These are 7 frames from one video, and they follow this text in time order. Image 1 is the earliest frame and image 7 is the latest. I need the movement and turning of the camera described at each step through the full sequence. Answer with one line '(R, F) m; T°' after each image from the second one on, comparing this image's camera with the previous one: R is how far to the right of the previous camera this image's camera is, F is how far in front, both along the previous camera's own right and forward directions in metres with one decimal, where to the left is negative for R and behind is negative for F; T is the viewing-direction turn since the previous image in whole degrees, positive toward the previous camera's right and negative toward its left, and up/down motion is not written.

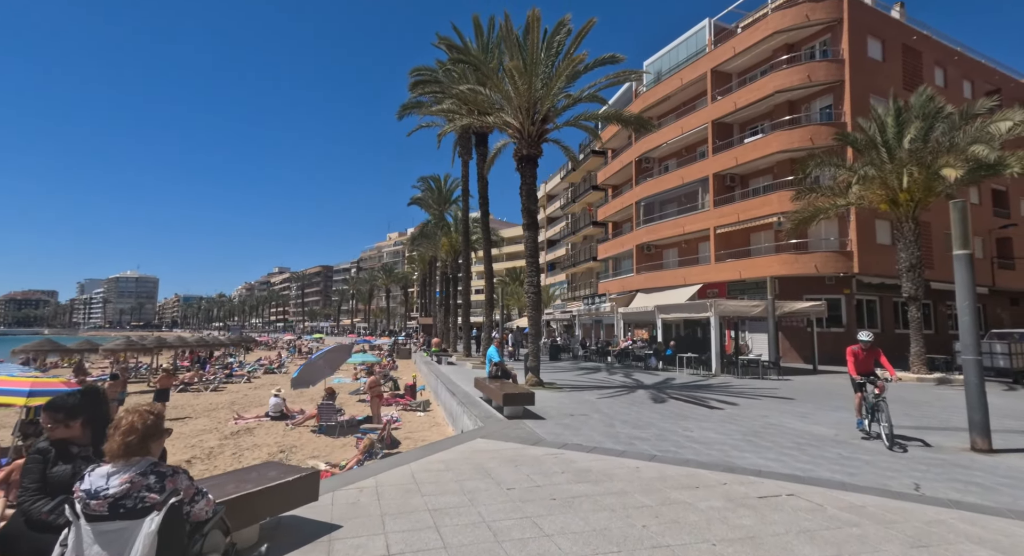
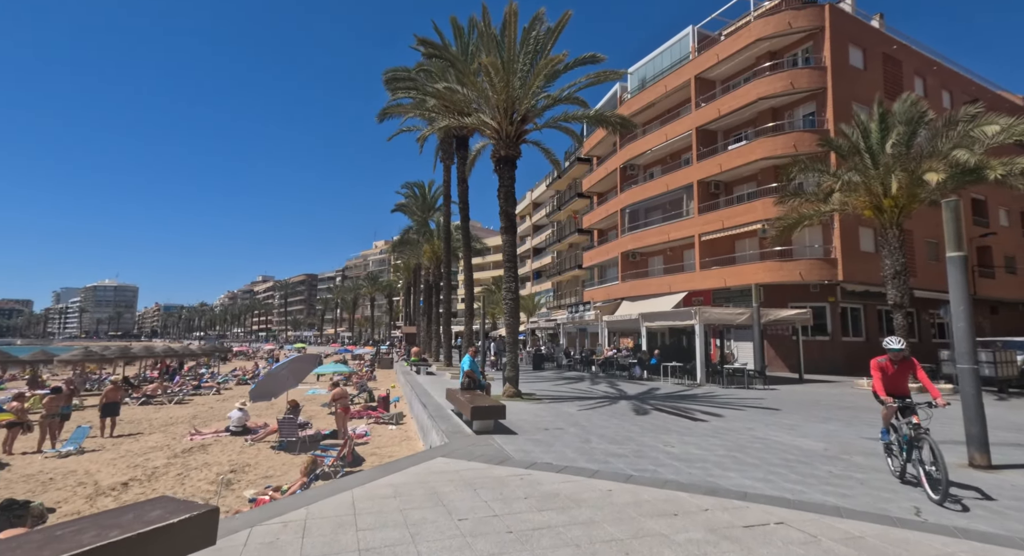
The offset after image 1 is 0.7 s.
(+0.3, +0.5) m; +1°
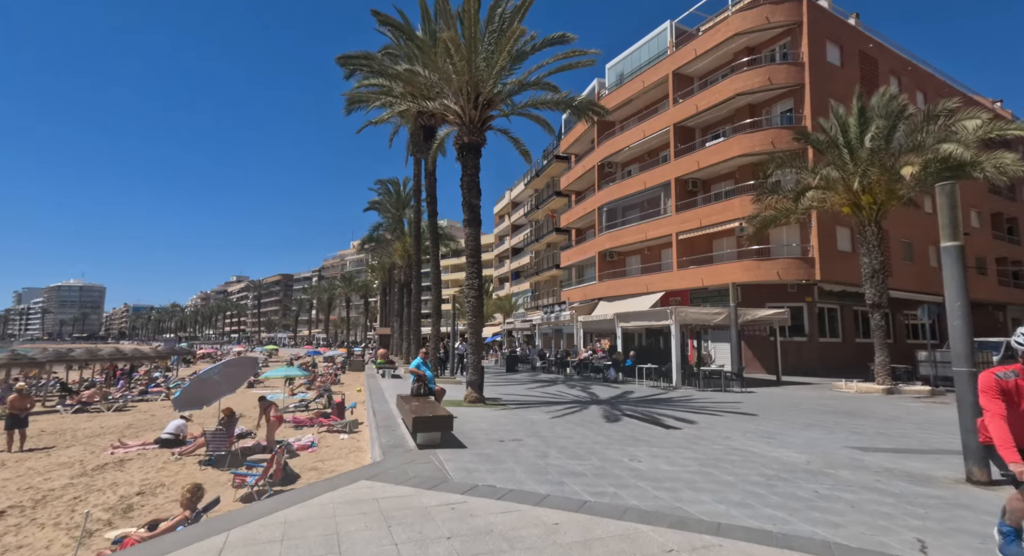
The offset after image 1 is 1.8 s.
(+0.4, +0.9) m; +2°
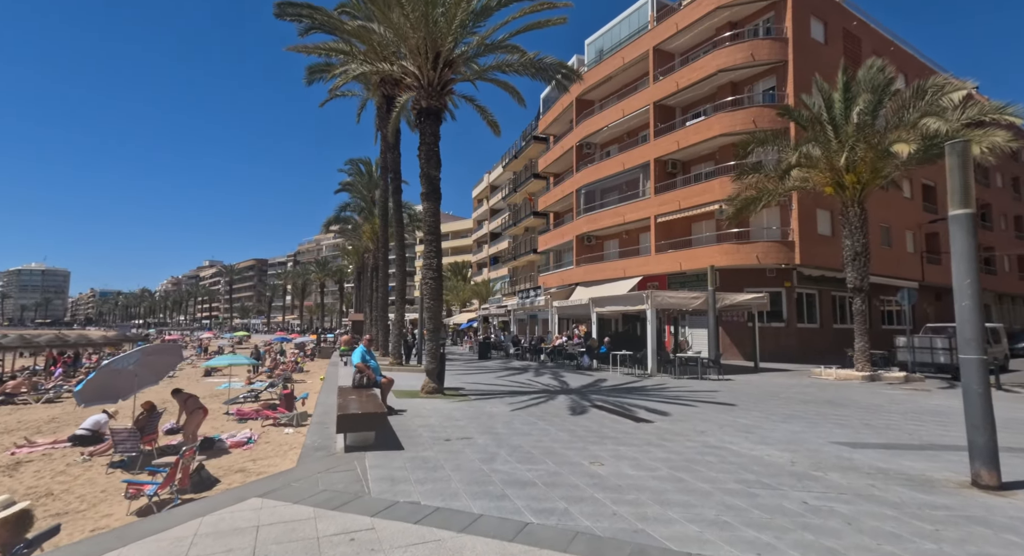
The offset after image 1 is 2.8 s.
(+0.4, +1.0) m; +2°
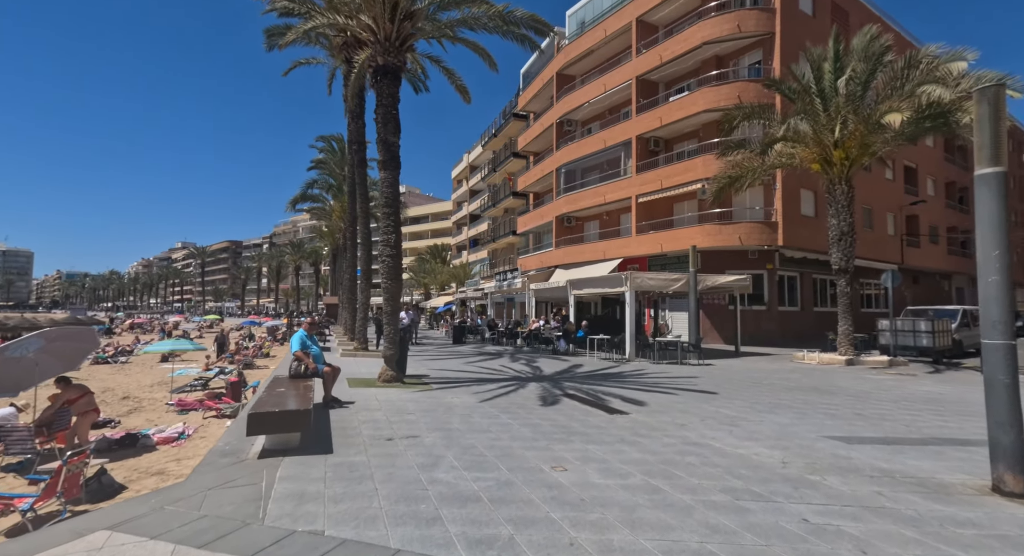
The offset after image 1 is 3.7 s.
(+0.3, +0.9) m; +2°
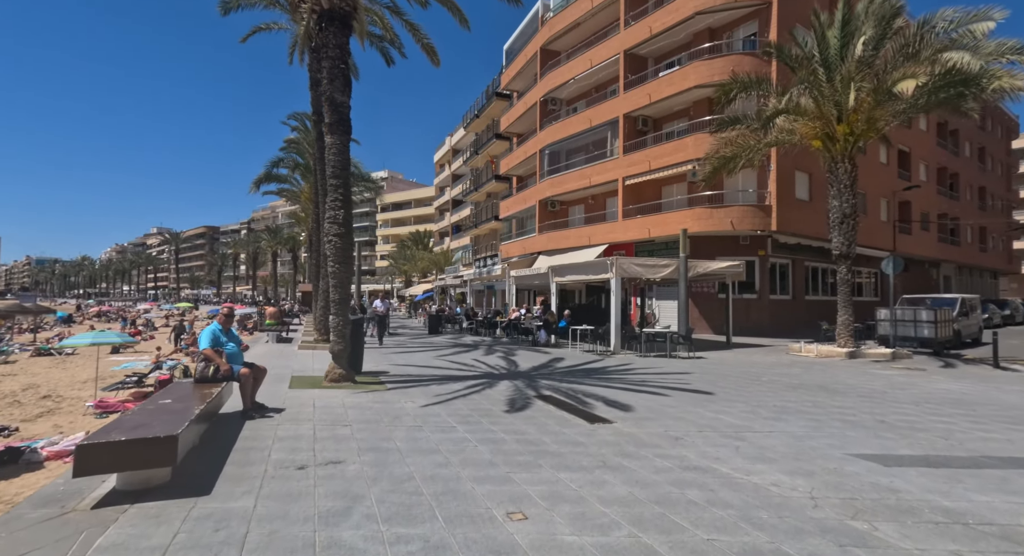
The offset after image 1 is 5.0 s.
(+0.3, +1.4) m; +2°
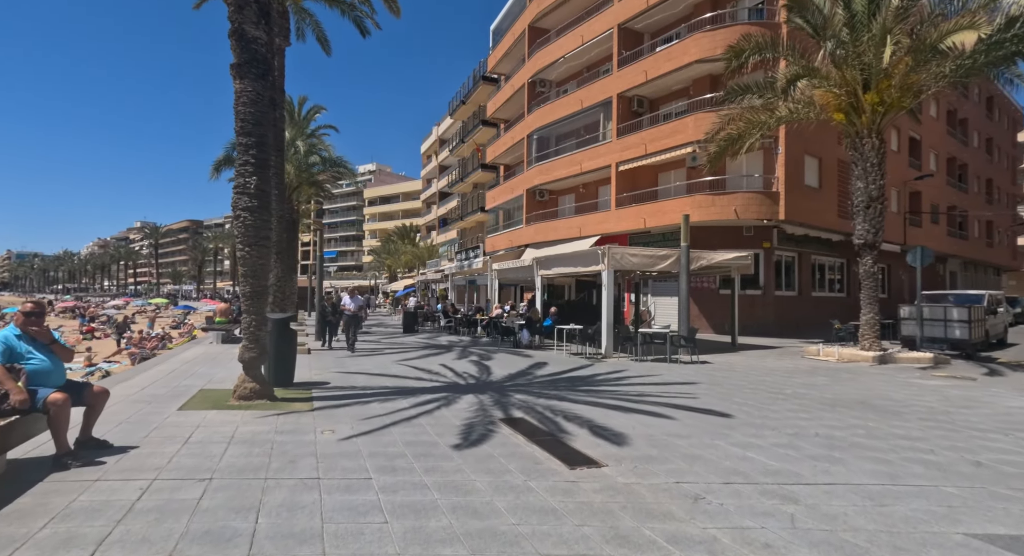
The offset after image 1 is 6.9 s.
(+0.4, +2.0) m; +1°
